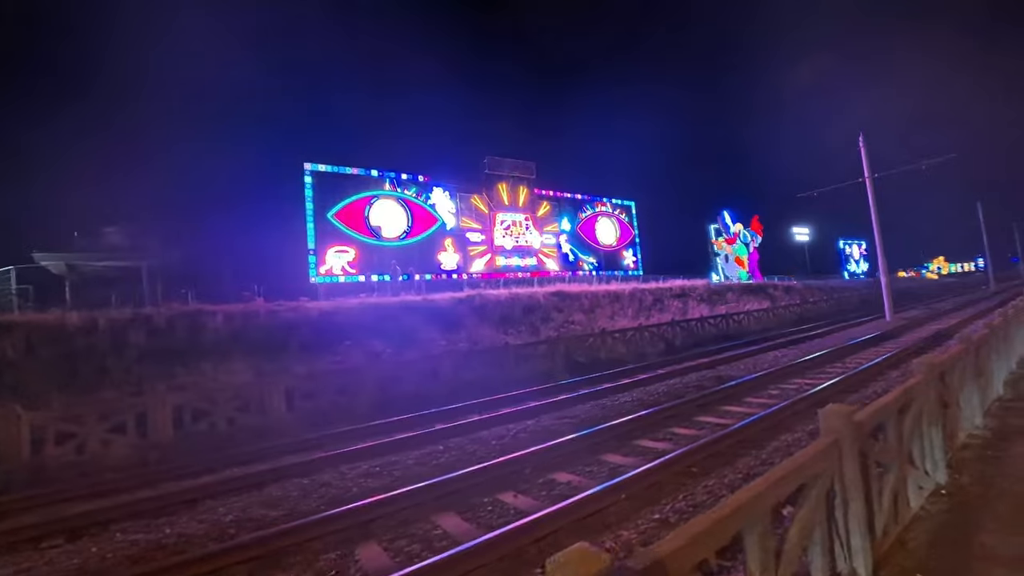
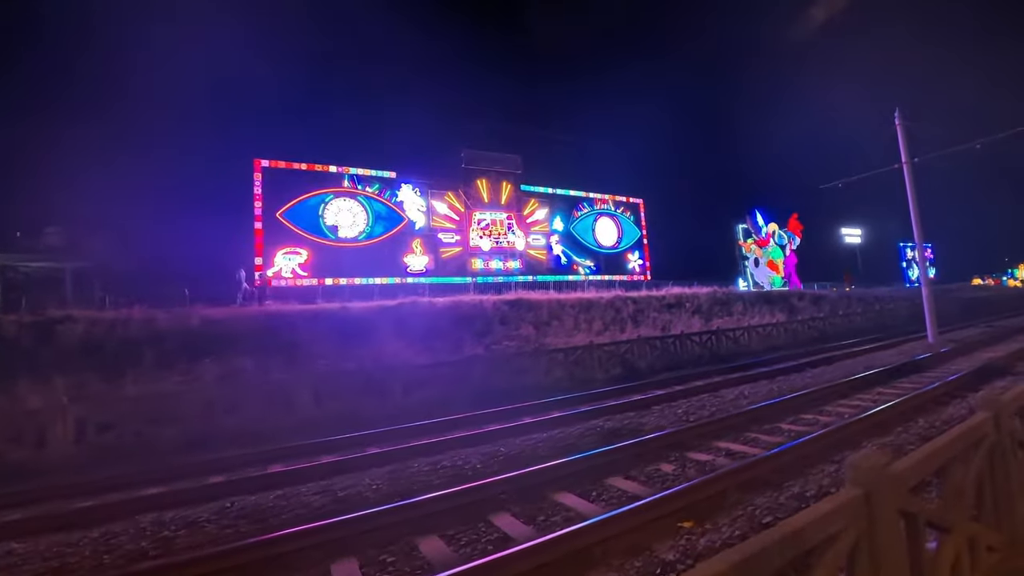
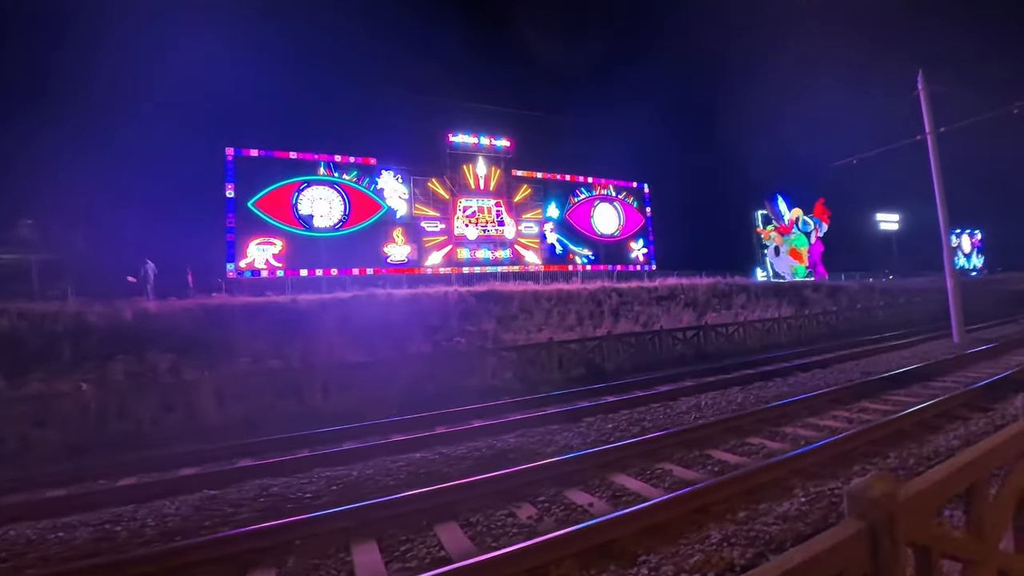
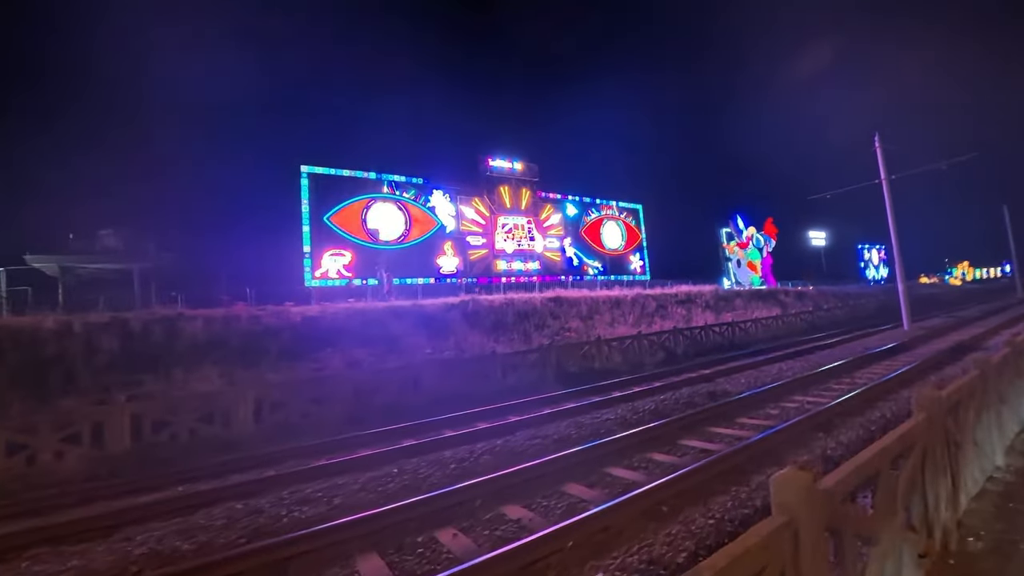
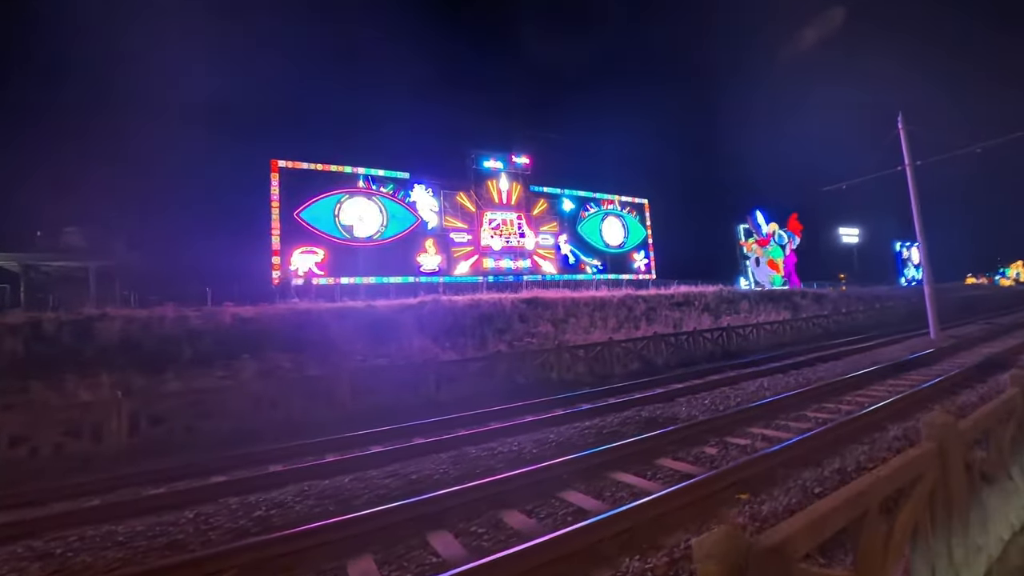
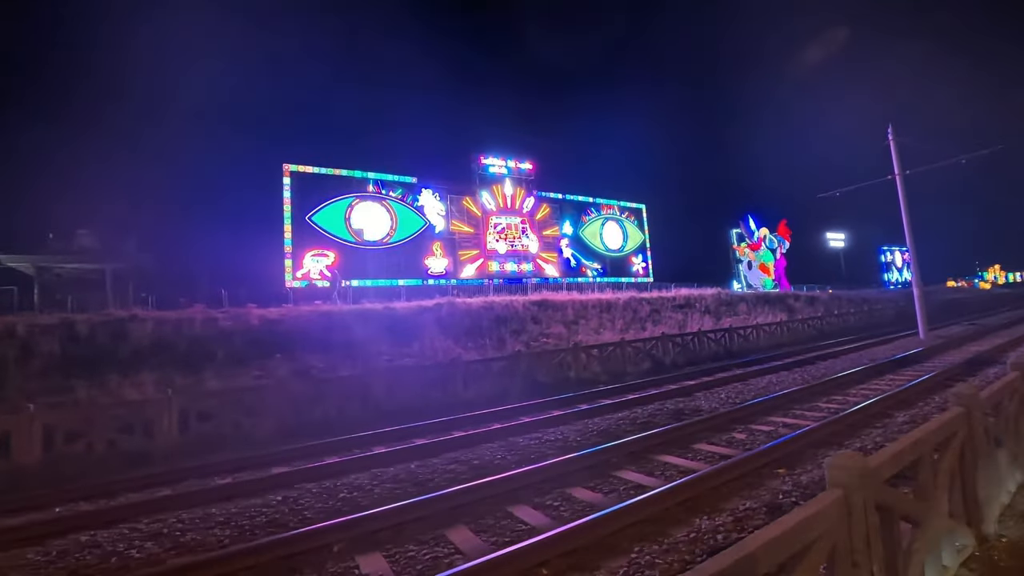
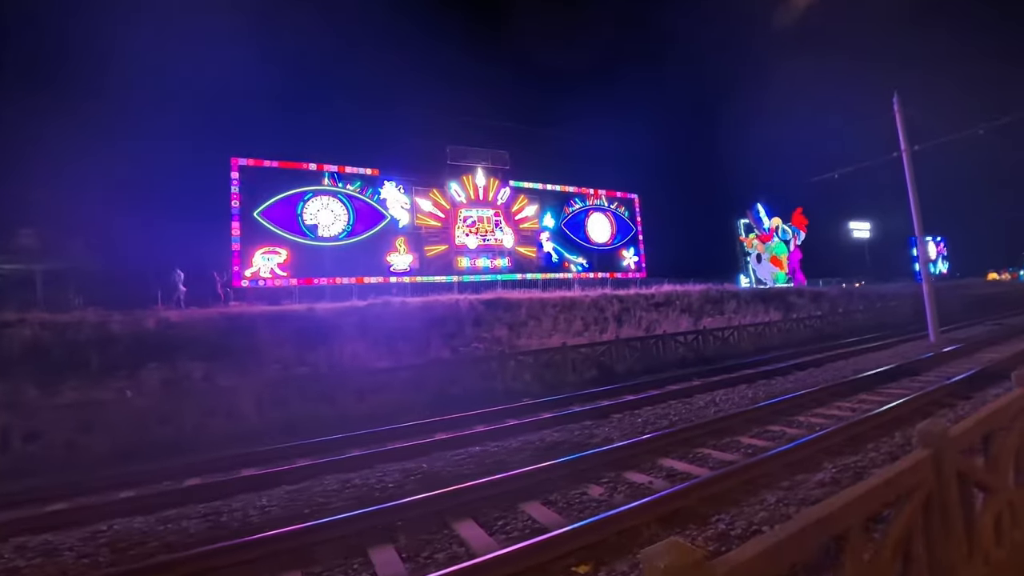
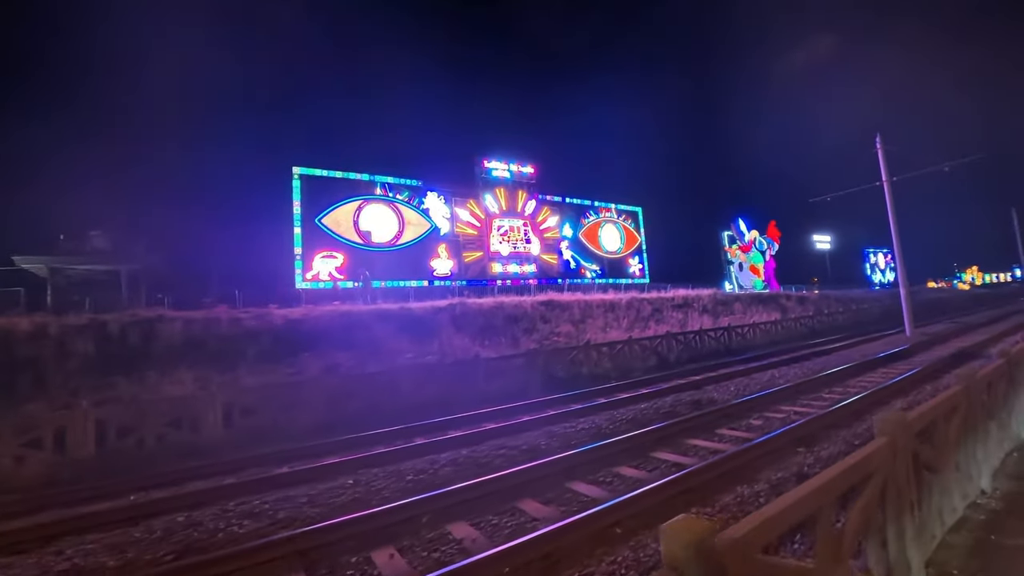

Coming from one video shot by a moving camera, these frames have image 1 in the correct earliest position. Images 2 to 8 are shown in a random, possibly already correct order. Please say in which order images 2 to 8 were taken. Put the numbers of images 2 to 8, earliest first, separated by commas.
4, 8, 6, 5, 2, 7, 3
